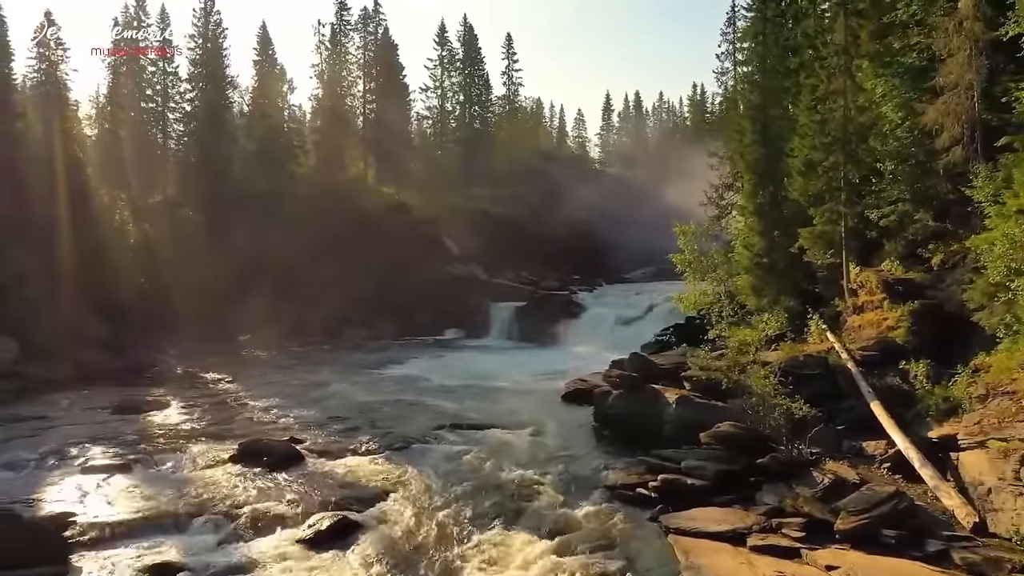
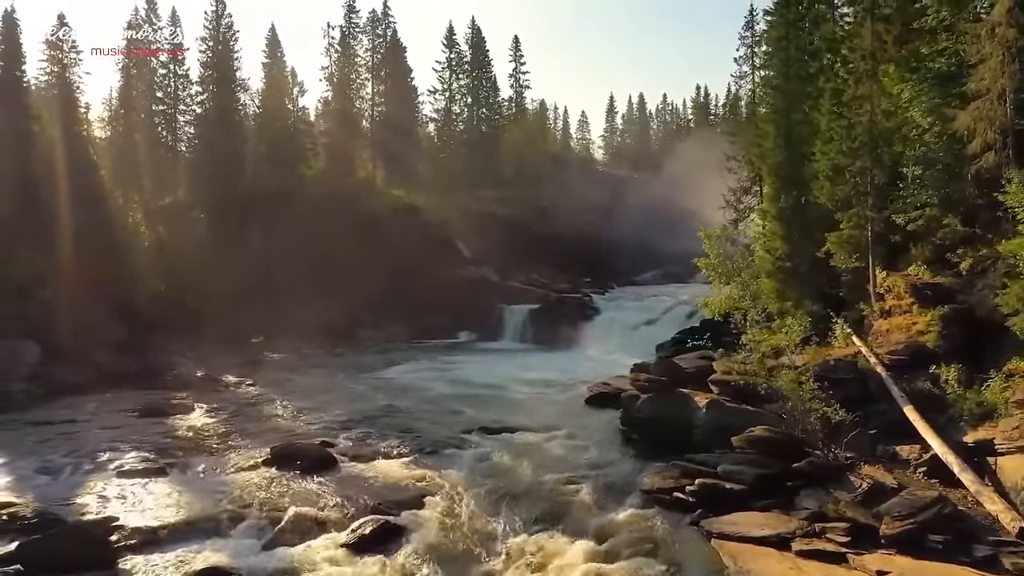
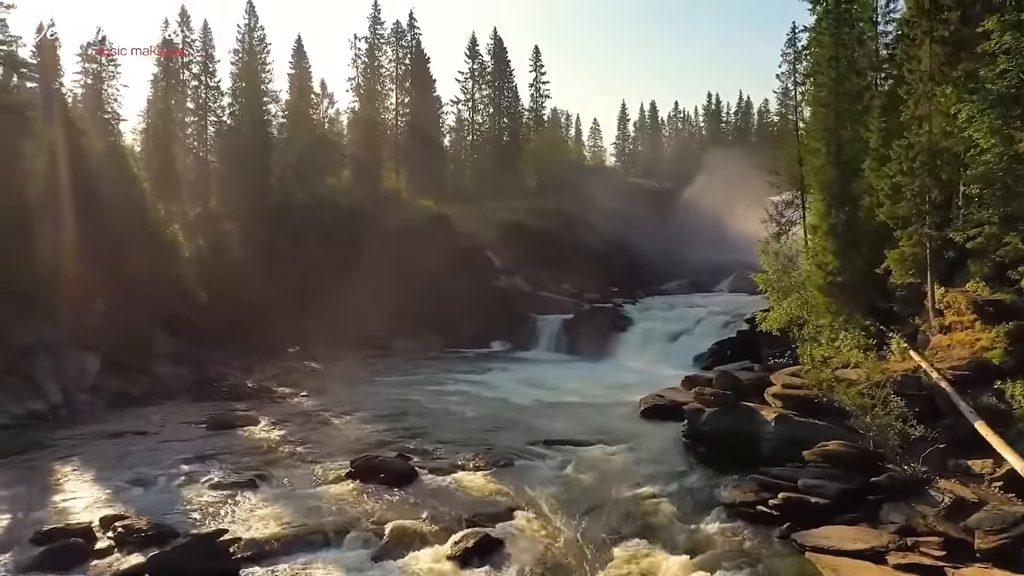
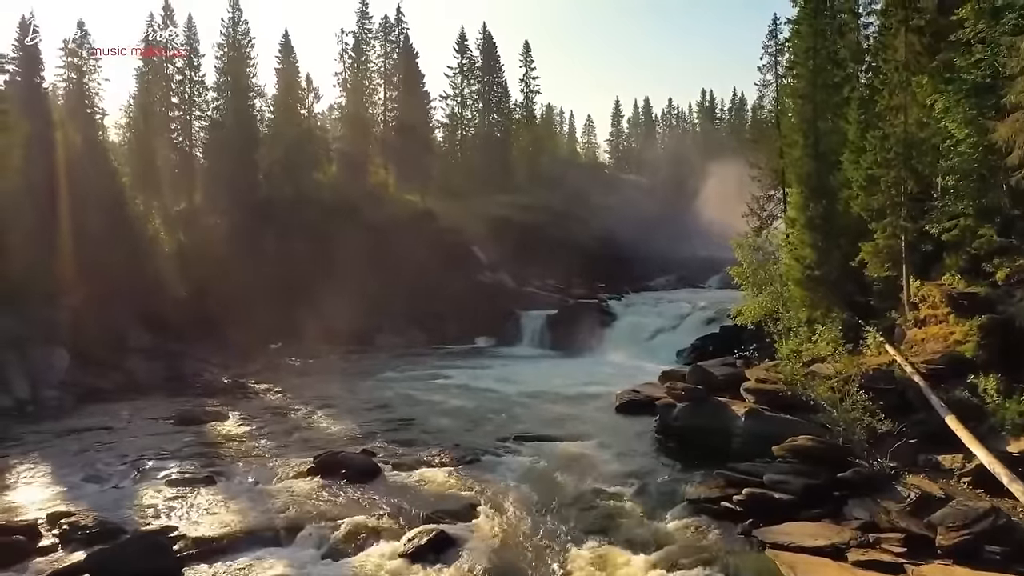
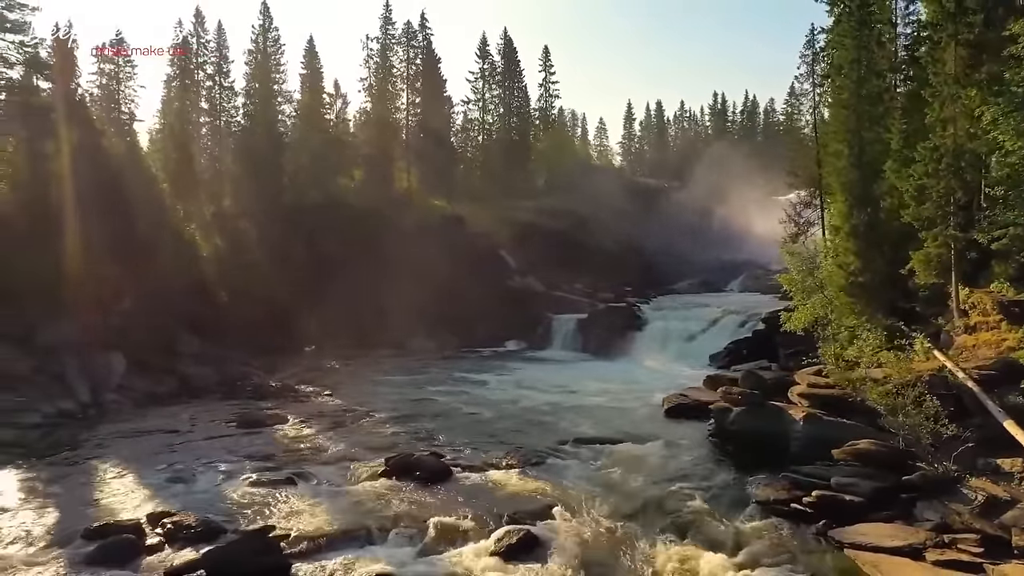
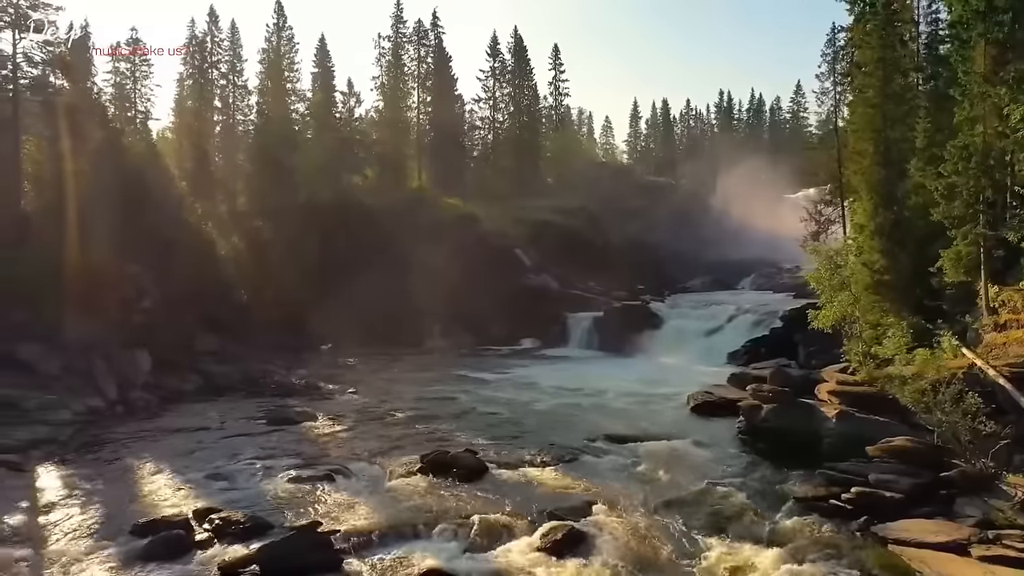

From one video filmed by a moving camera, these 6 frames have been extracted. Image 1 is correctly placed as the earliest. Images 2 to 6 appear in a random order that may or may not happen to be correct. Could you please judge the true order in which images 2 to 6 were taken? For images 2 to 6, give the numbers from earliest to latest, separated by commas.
2, 4, 3, 5, 6
